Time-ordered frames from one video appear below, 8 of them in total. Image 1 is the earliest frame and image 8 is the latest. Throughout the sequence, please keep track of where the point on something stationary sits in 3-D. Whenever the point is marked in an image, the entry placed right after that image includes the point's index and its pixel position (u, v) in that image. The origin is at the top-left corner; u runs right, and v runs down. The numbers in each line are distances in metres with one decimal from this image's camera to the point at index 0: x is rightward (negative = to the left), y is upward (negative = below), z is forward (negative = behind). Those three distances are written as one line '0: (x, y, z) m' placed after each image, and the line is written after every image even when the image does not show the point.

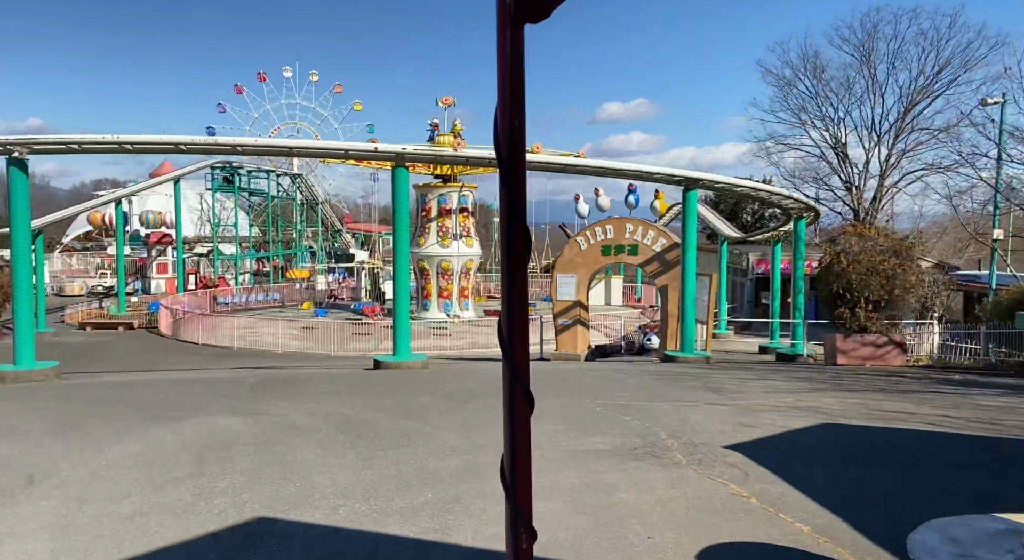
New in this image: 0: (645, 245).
0: (+2.5, +0.7, +17.1) m
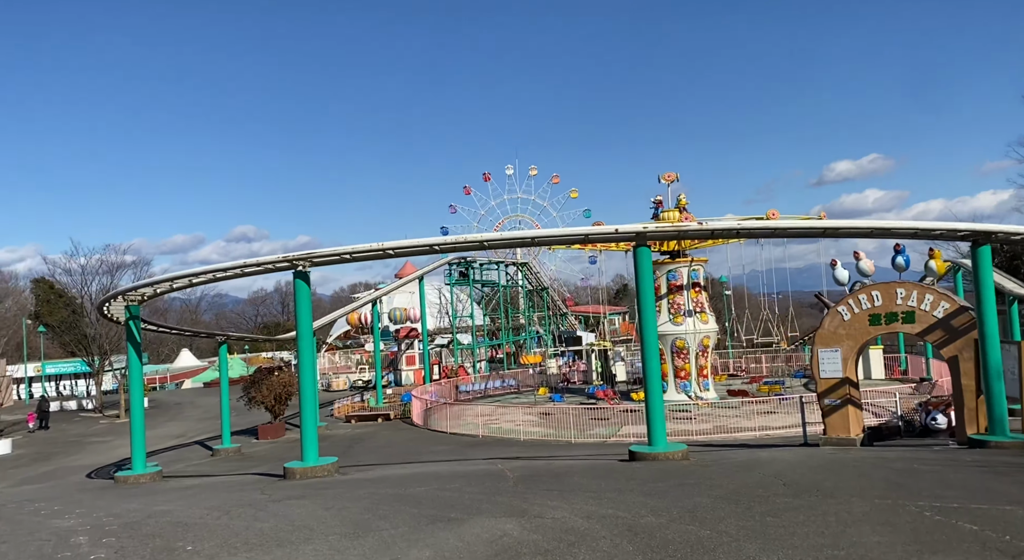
0: (+6.7, -0.5, +15.2) m
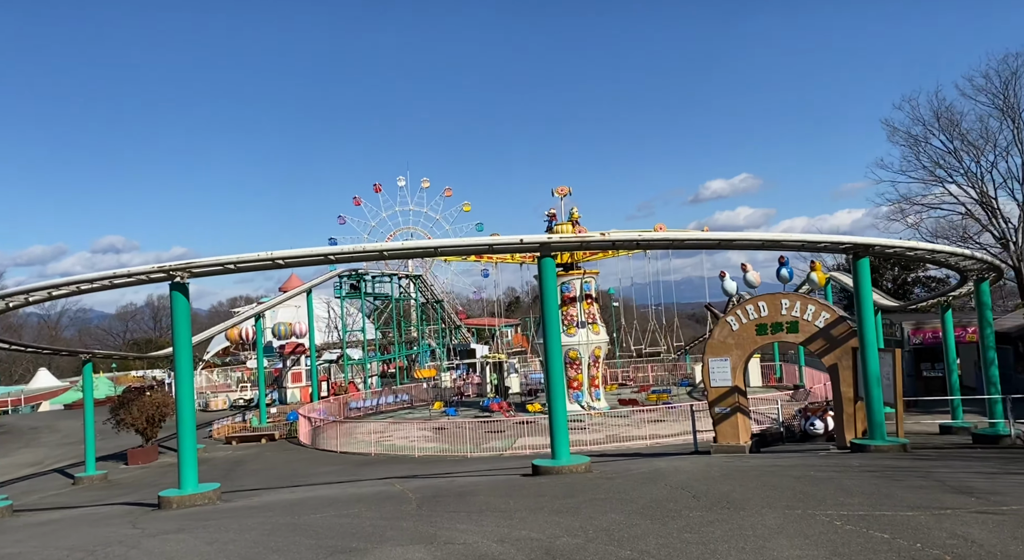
0: (+5.0, -0.7, +15.7) m
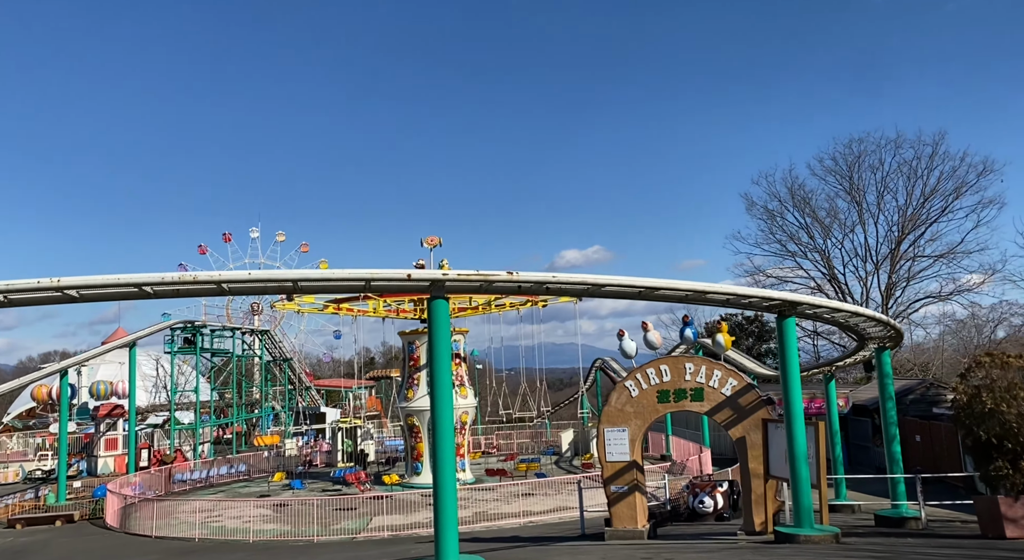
0: (+3.0, -1.6, +13.9) m
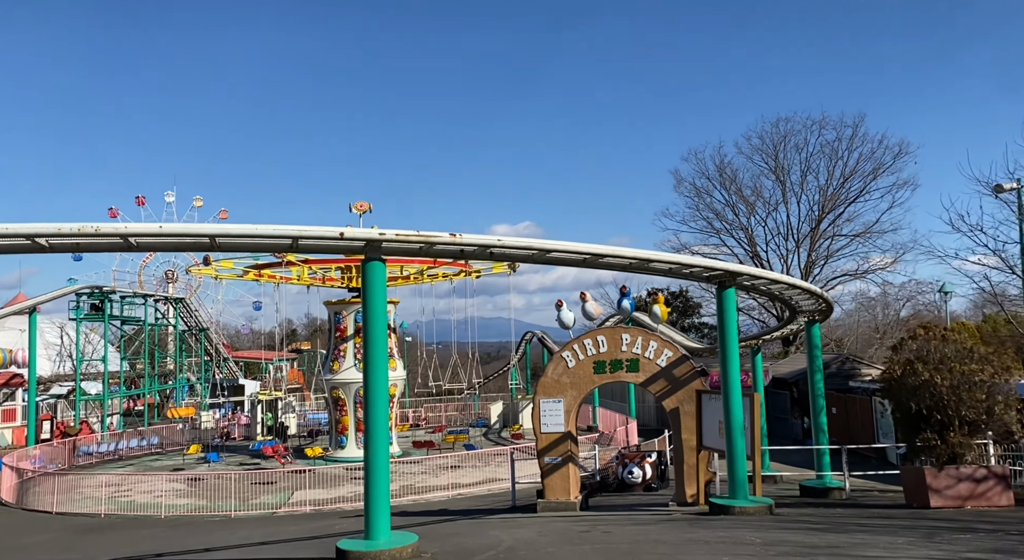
0: (+2.0, -1.2, +13.7) m
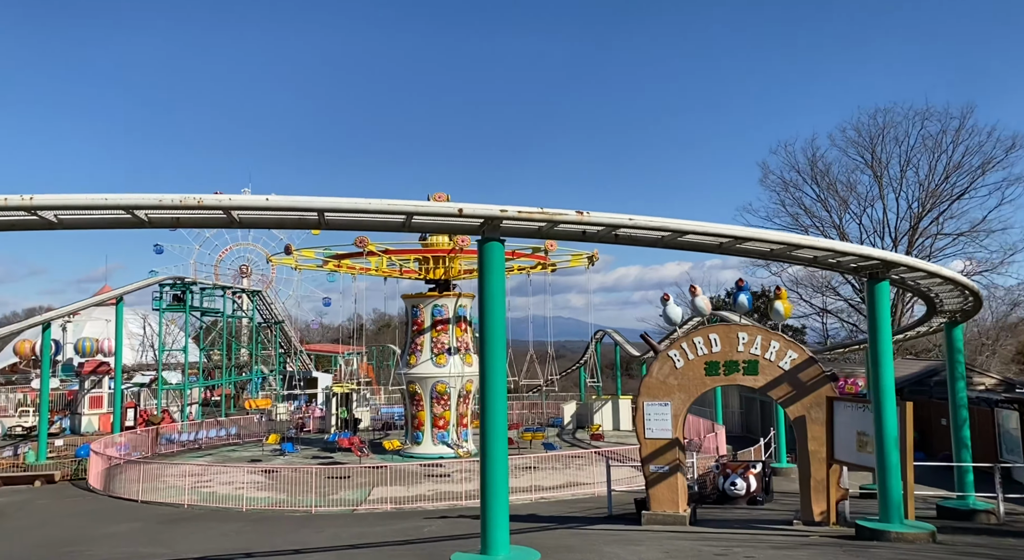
0: (+3.5, -1.1, +12.4) m
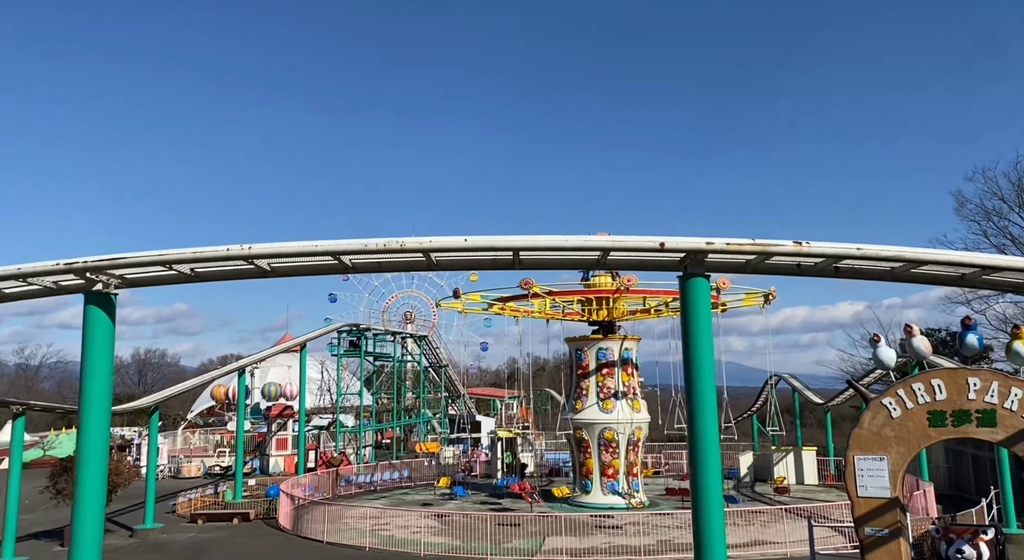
0: (+5.8, -1.5, +10.9) m
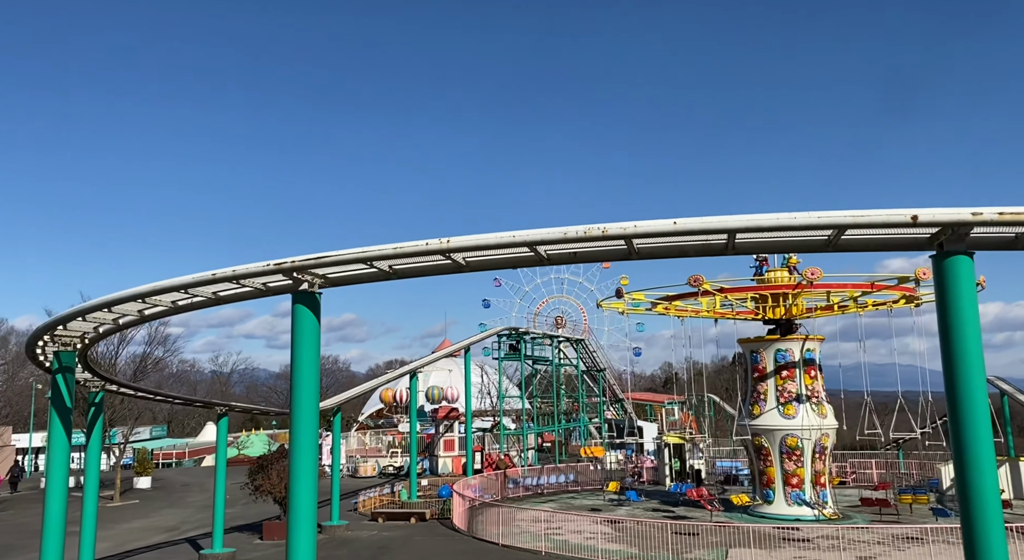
0: (+8.0, -1.3, +9.1) m
